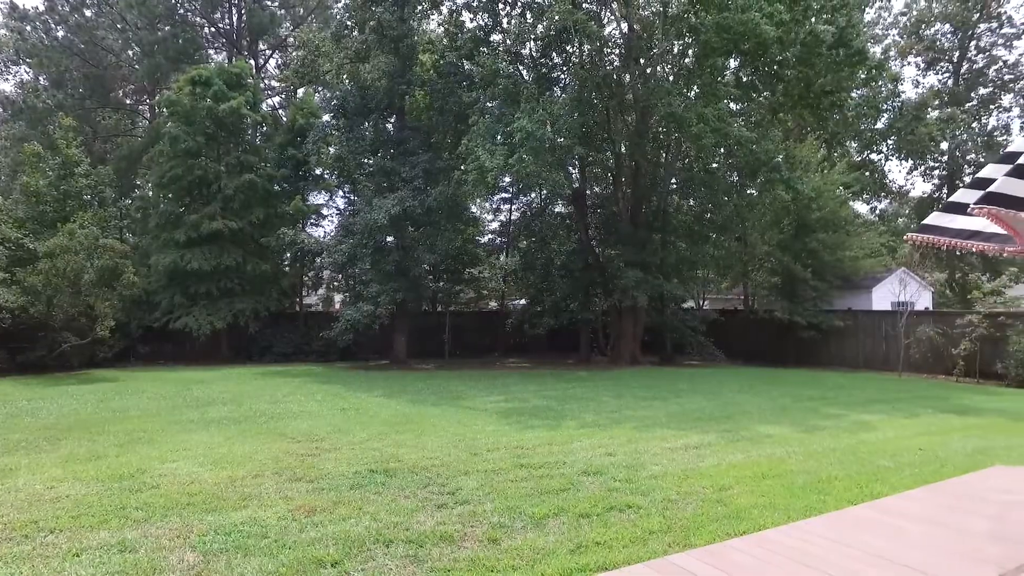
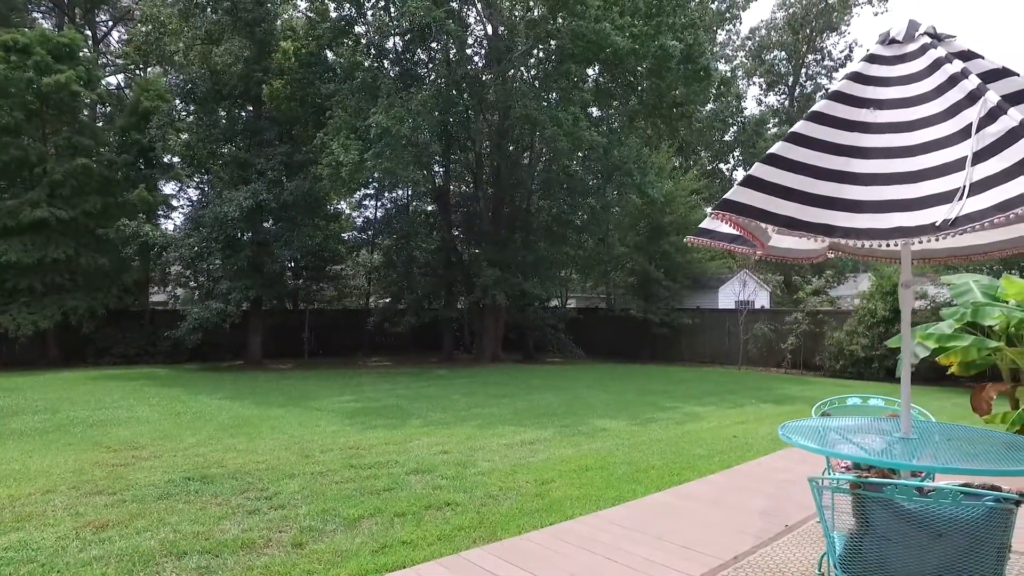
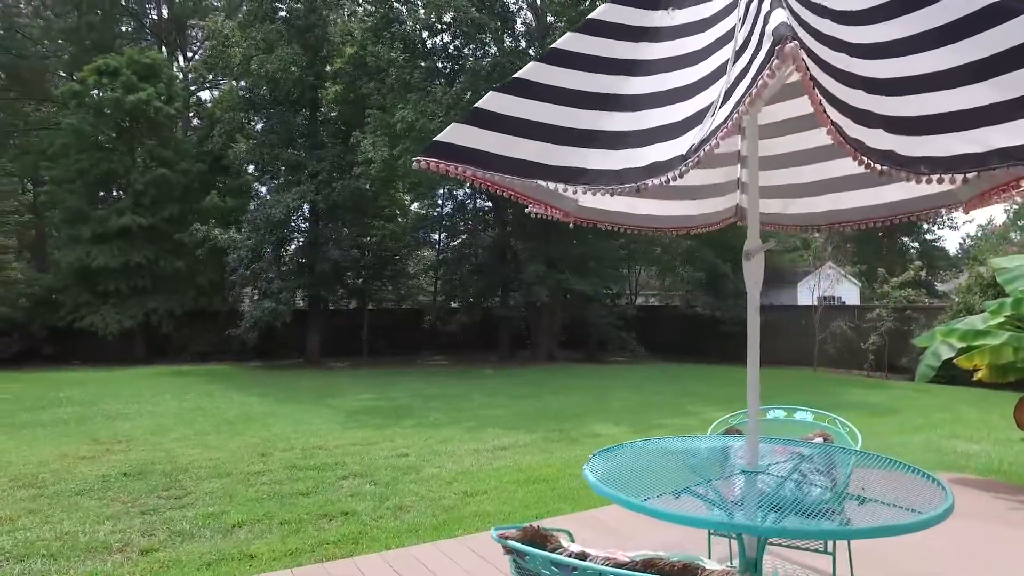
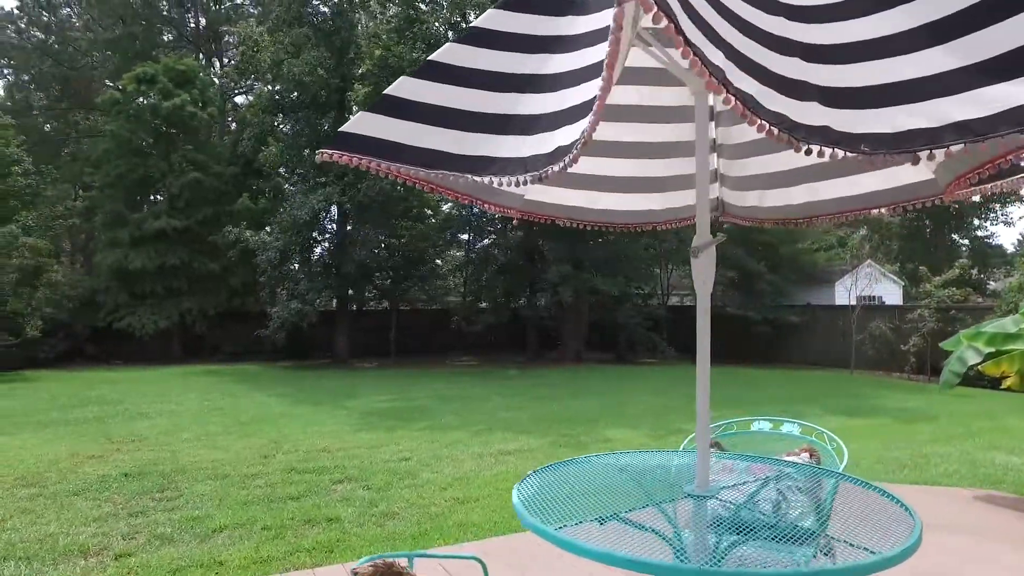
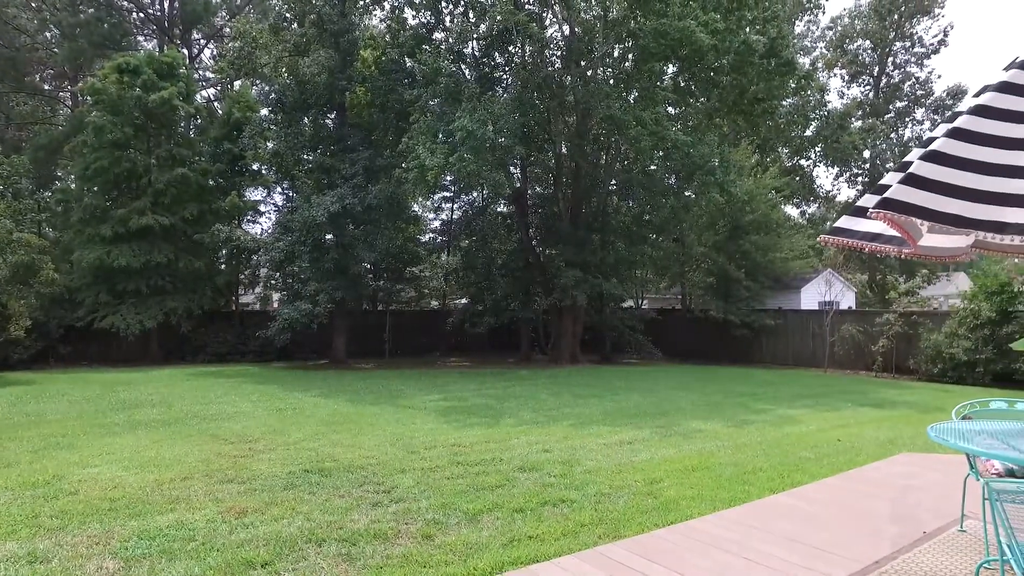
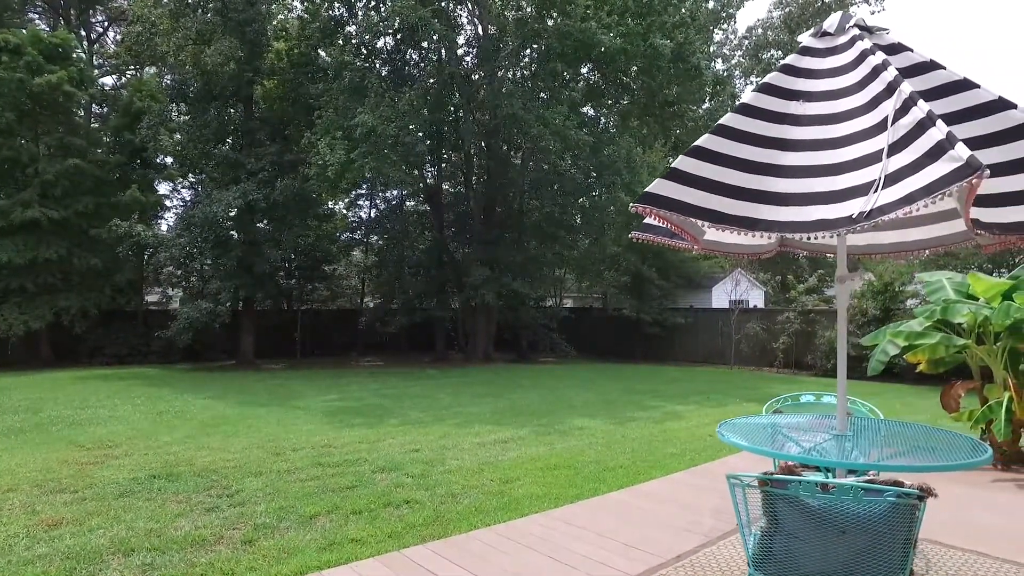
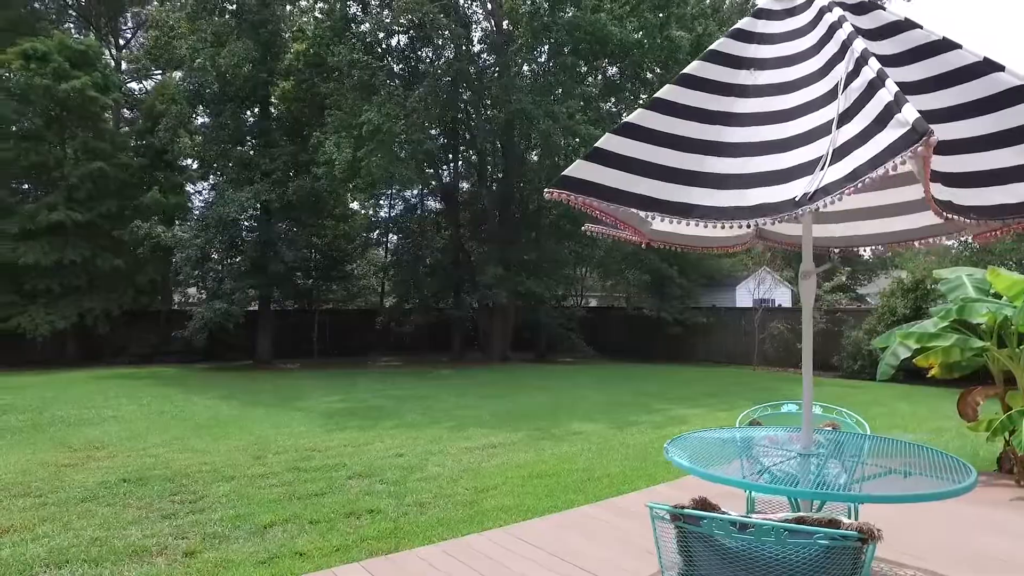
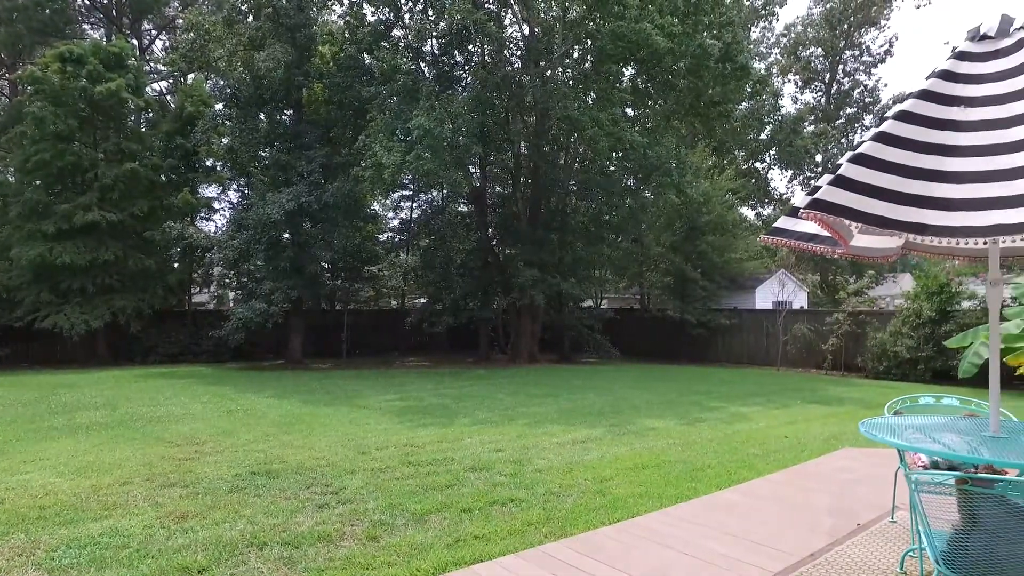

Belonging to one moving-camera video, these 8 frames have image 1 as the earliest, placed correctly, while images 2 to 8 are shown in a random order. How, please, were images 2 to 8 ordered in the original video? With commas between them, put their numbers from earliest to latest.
5, 8, 2, 6, 7, 3, 4
